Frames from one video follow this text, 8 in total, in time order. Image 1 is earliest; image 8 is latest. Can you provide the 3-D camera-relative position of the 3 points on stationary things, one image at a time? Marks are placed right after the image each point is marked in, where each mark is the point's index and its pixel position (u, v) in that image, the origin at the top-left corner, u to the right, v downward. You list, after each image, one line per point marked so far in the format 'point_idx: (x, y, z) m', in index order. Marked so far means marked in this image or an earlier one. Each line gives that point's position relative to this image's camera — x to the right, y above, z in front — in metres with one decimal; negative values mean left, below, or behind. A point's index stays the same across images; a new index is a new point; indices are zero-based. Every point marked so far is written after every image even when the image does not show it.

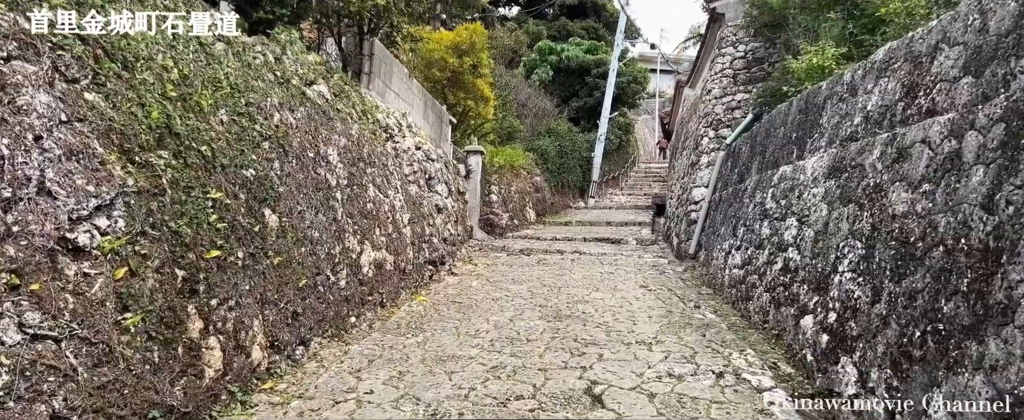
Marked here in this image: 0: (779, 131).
0: (+2.0, +0.6, +5.2) m
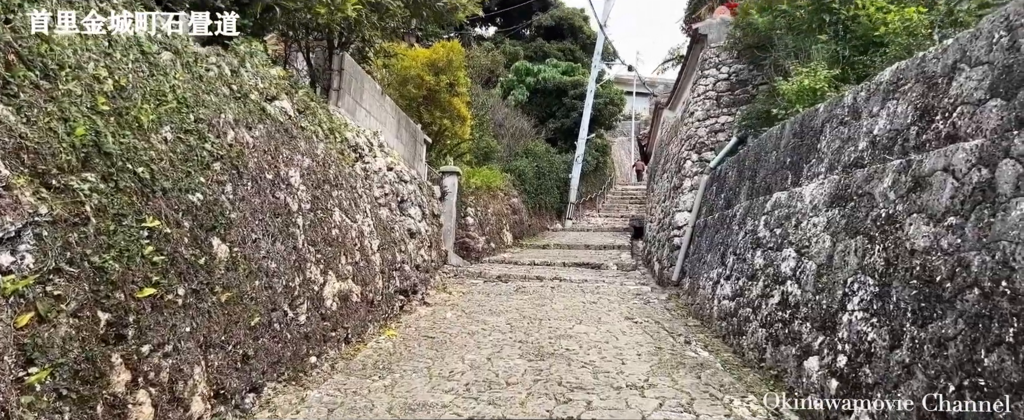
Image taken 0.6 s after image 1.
0: (+1.8, +0.4, +5.0) m
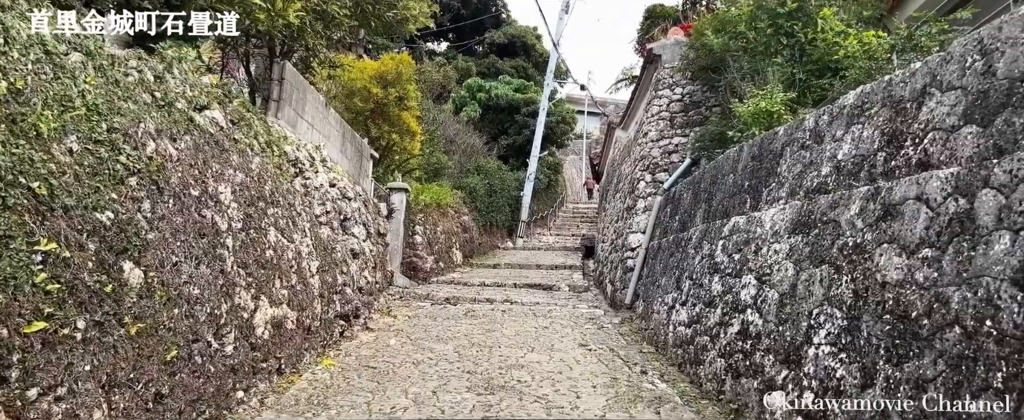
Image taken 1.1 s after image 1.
0: (+1.5, +0.2, +4.8) m
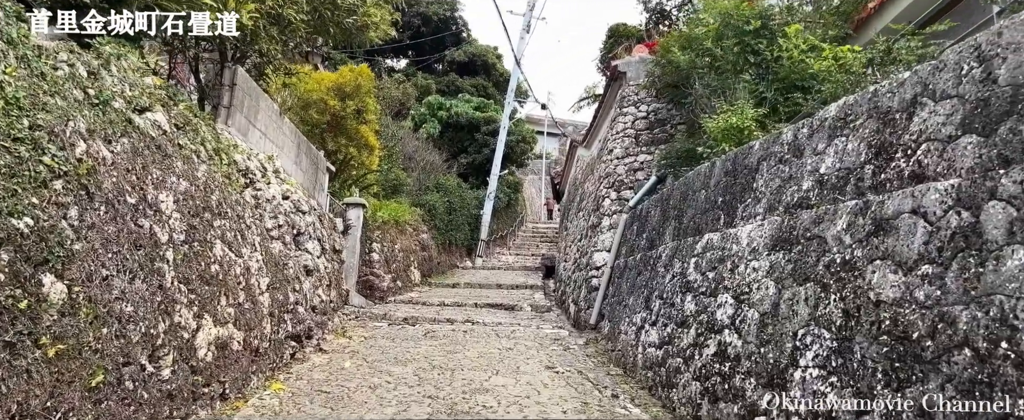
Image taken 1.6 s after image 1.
0: (+1.2, +0.1, +4.7) m
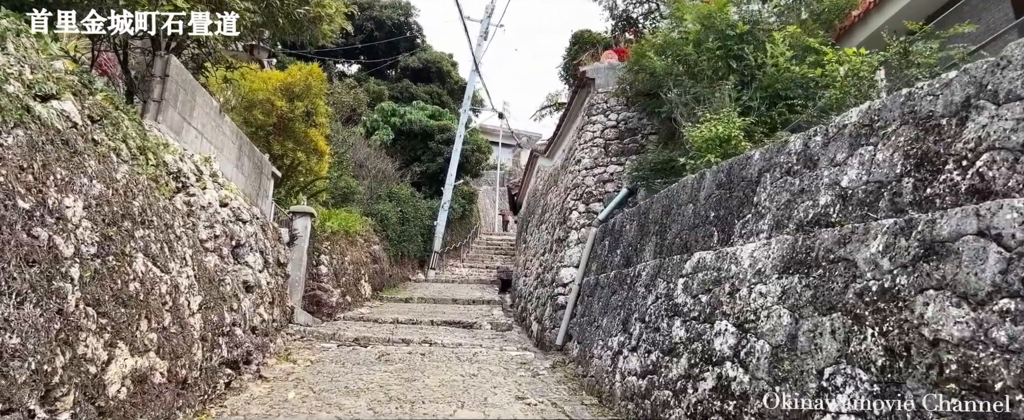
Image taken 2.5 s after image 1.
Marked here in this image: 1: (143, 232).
0: (+1.1, 0.0, +4.3) m
1: (-1.8, -0.1, +3.5) m
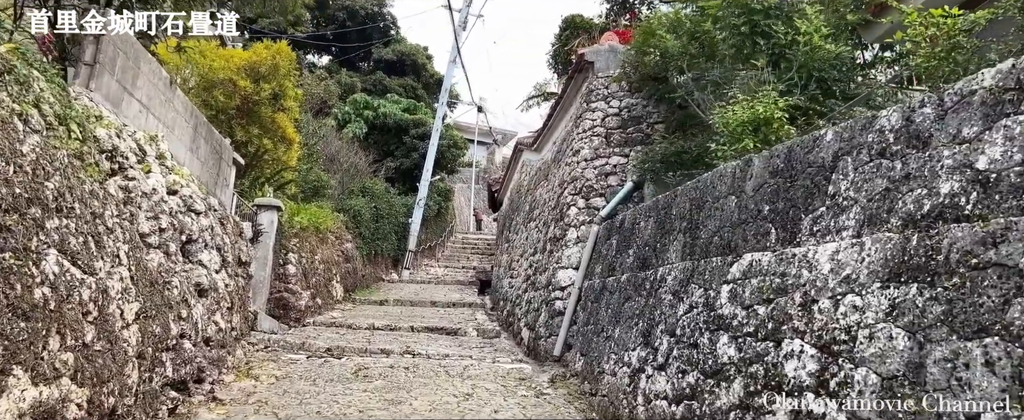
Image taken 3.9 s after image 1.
0: (+1.1, 0.0, +3.7) m
1: (-1.8, 0.0, +2.8) m
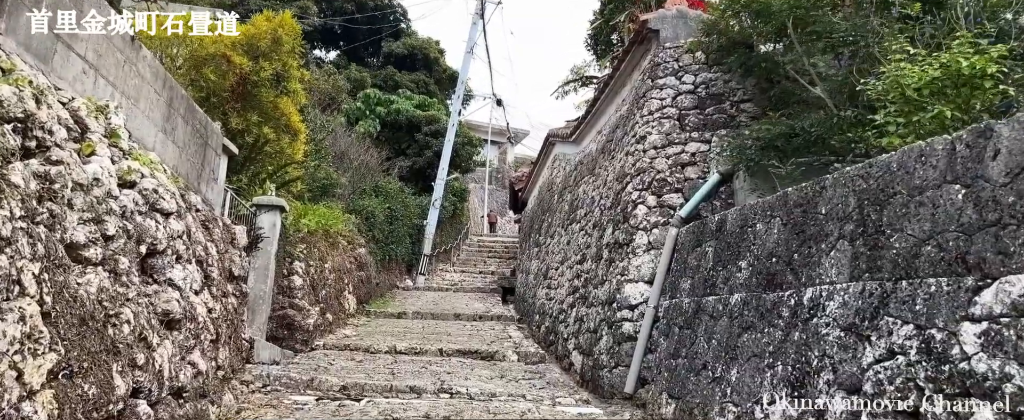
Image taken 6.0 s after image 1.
0: (+1.5, +0.1, +2.4) m
1: (-1.4, 0.0, +1.6) m
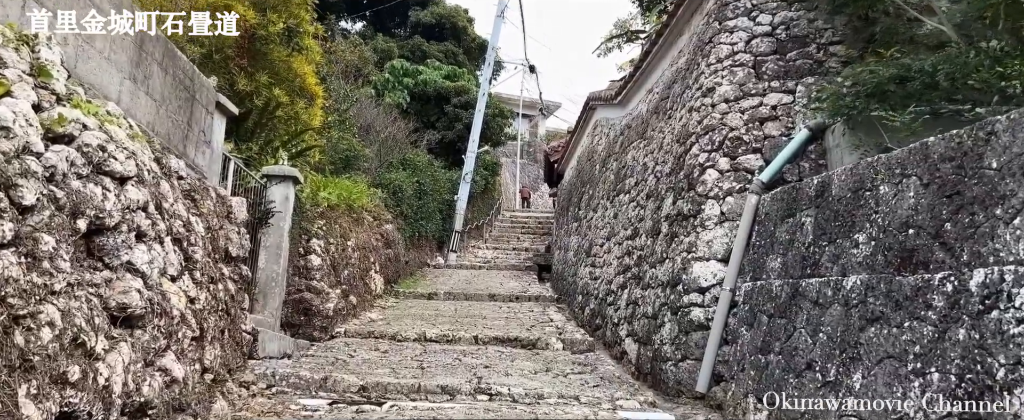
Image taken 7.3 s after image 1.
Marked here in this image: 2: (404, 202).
0: (+1.6, +0.2, +1.6) m
1: (-1.3, 0.0, +0.9) m
2: (-1.6, +0.1, +10.2) m
